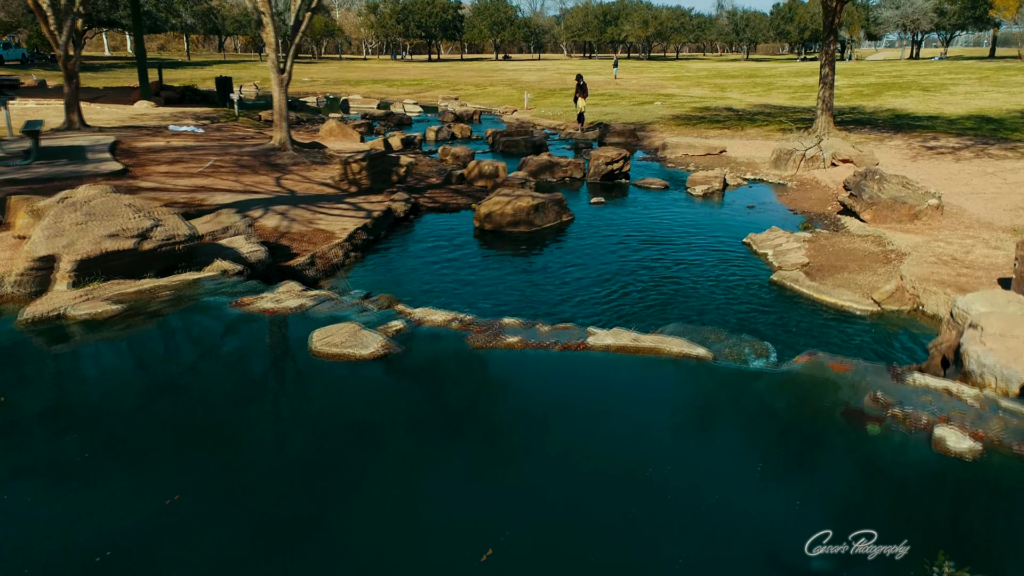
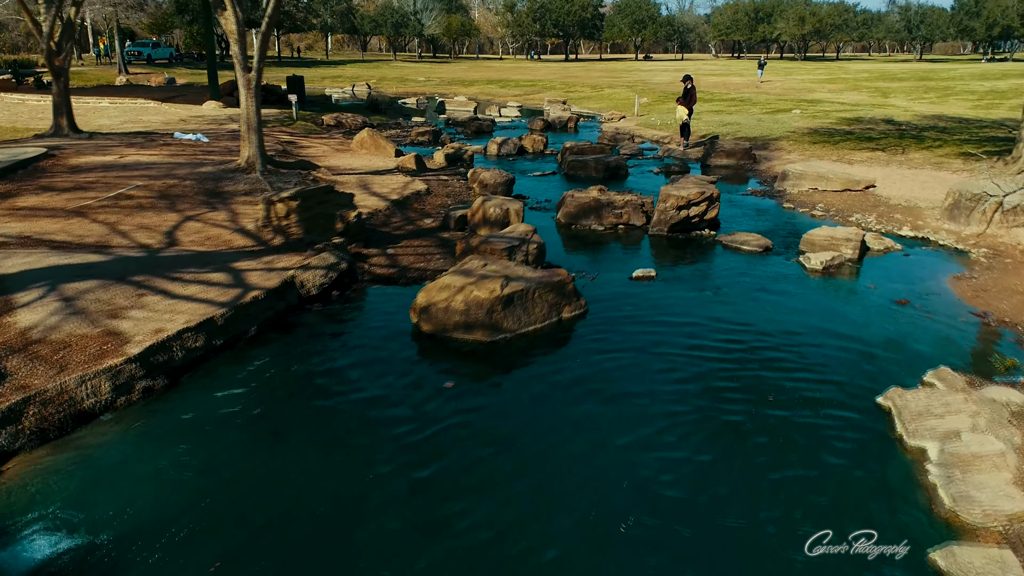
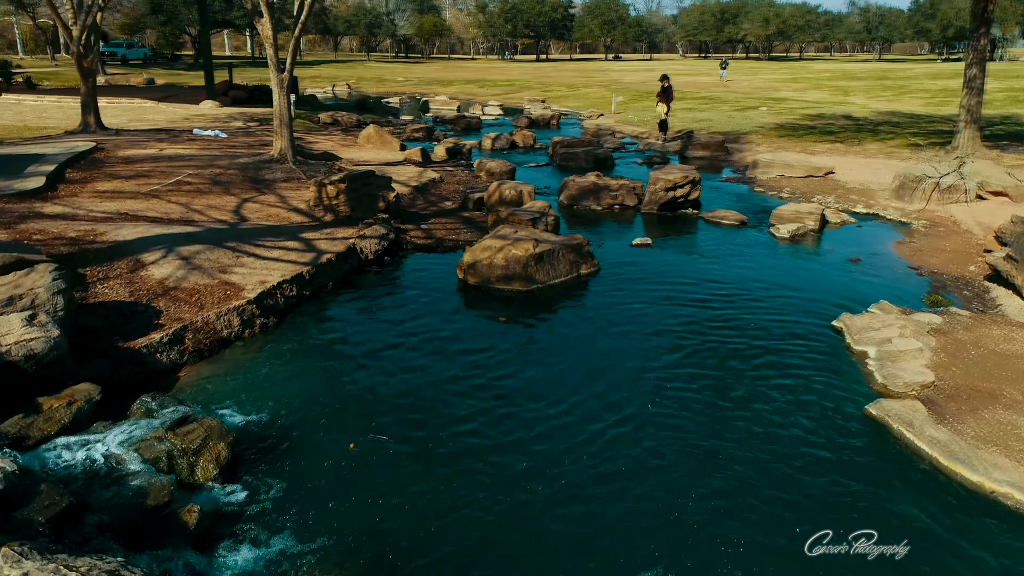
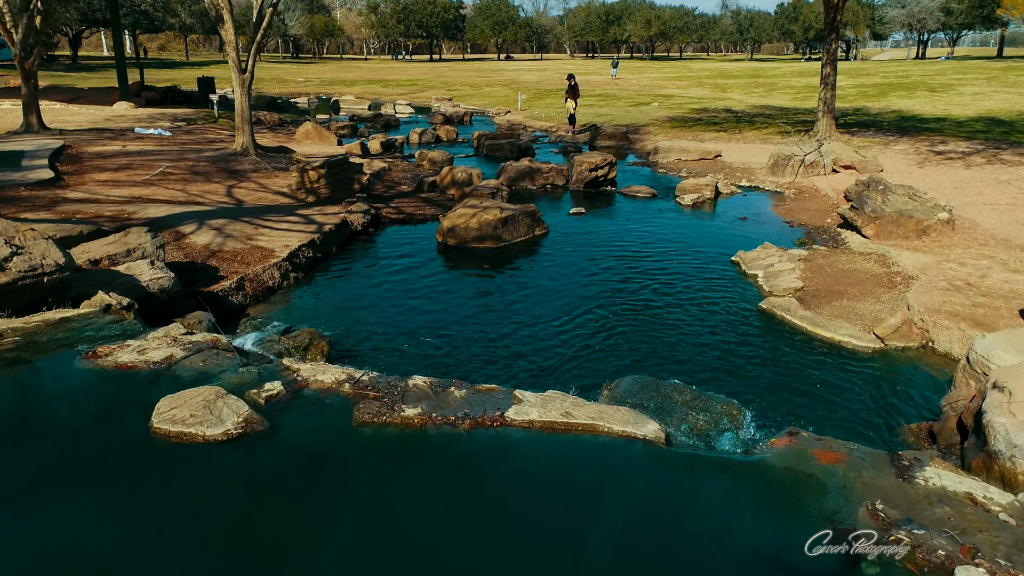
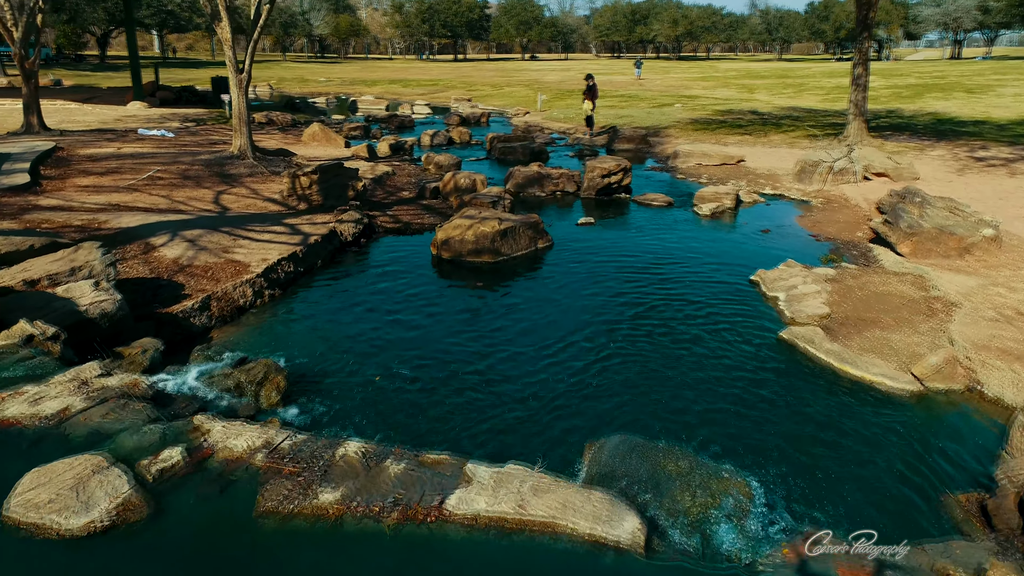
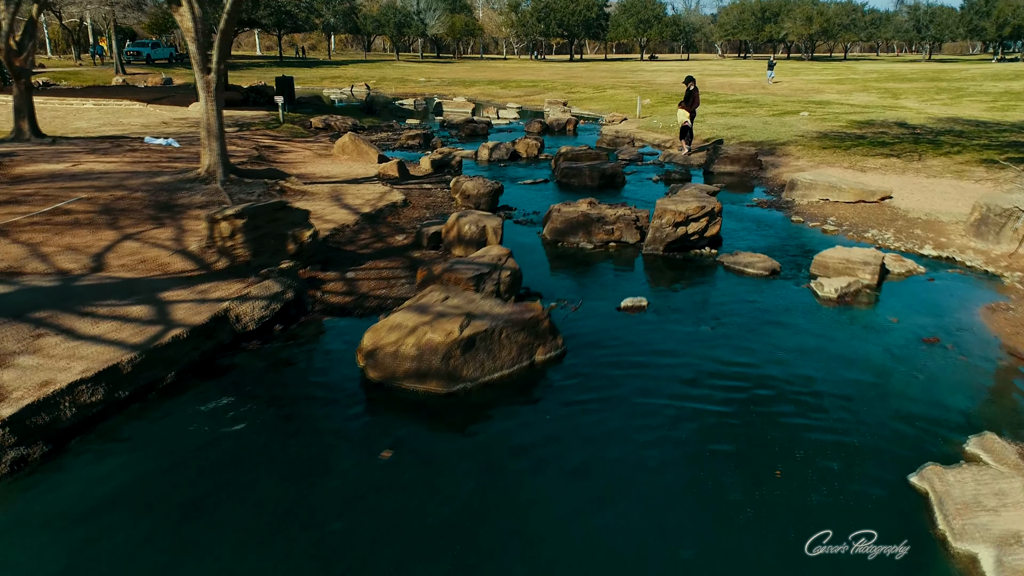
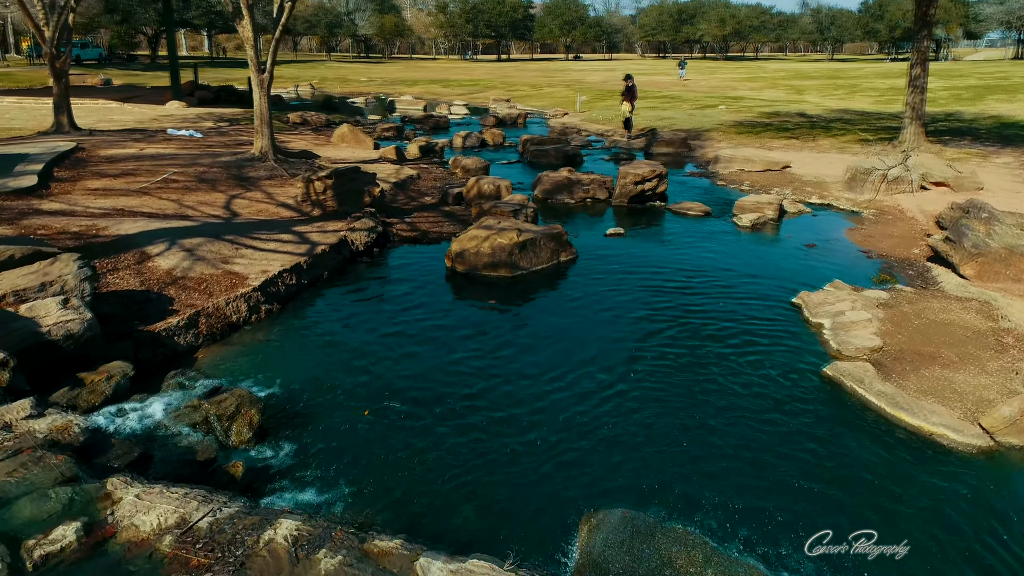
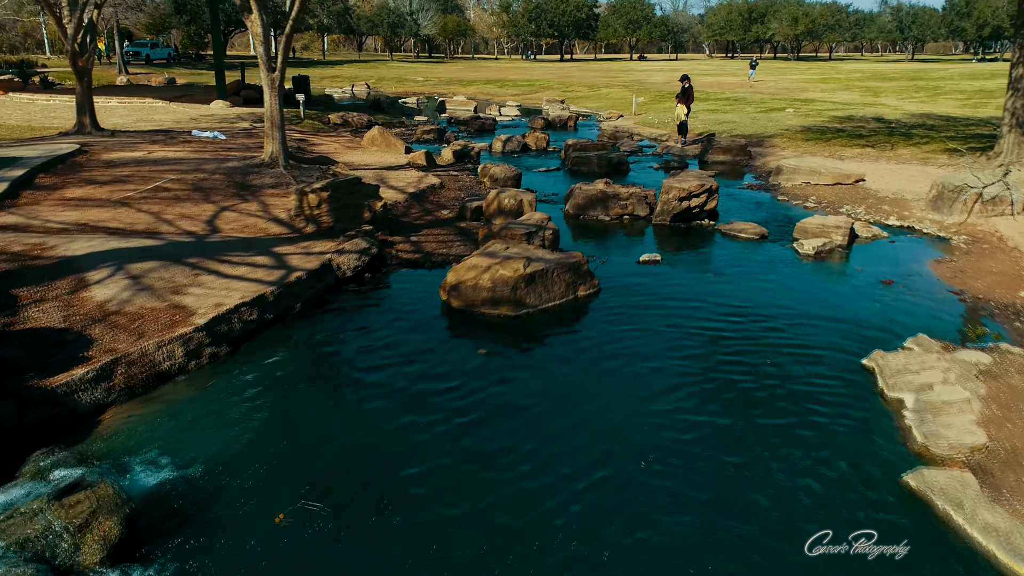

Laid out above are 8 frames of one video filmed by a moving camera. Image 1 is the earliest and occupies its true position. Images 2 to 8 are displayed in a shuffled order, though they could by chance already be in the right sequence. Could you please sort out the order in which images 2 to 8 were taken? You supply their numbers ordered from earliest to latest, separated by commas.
4, 5, 7, 3, 8, 2, 6
